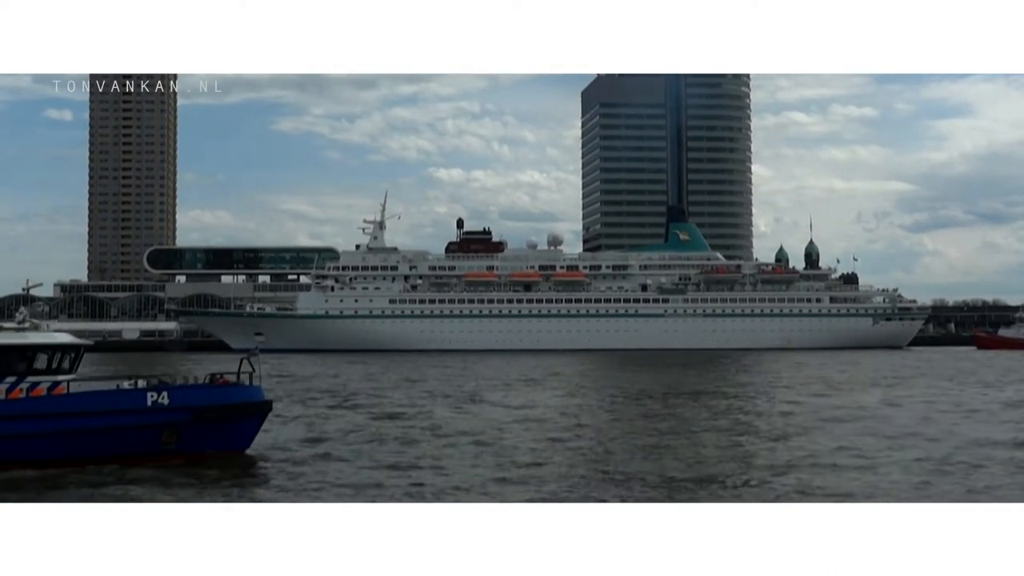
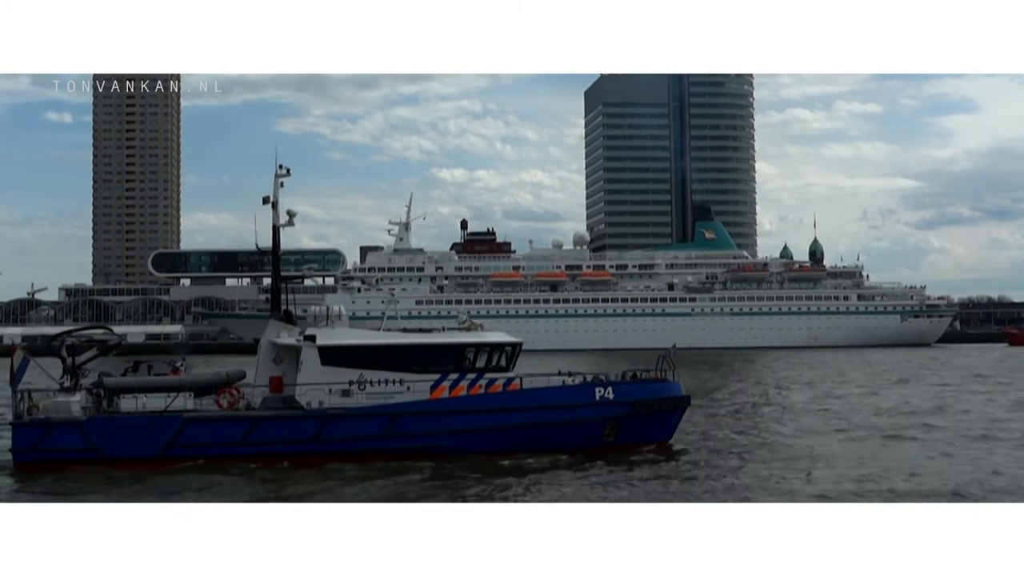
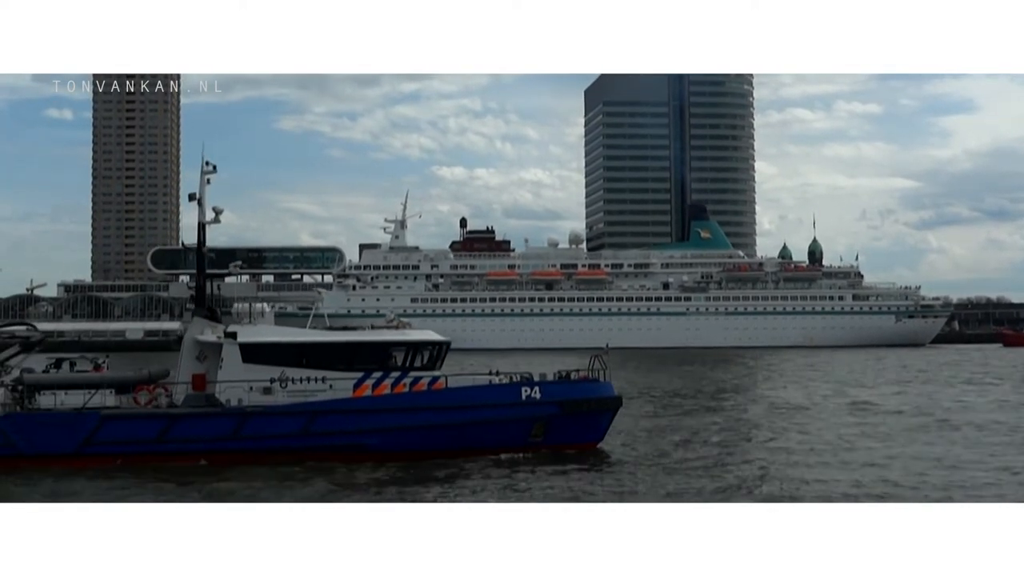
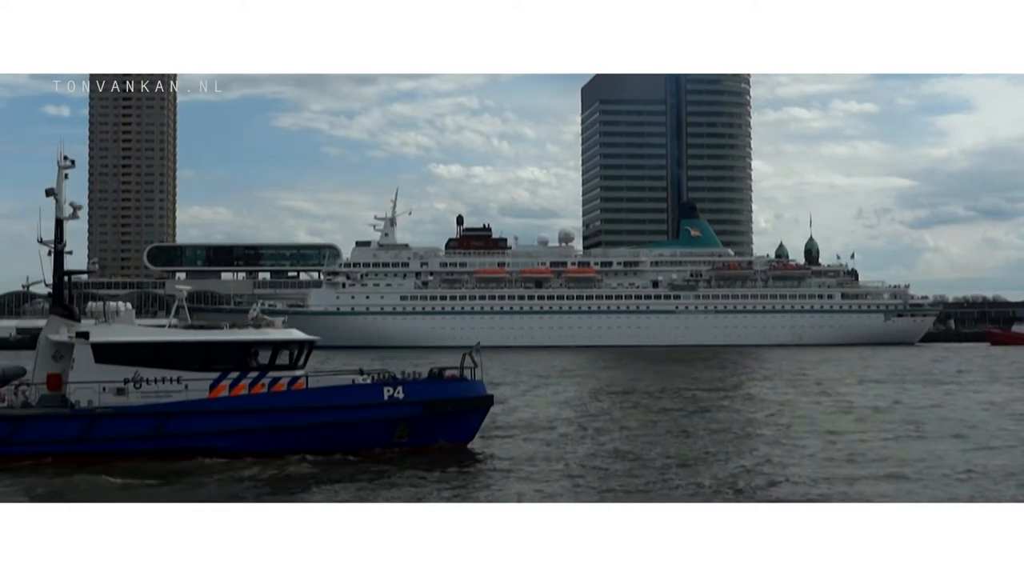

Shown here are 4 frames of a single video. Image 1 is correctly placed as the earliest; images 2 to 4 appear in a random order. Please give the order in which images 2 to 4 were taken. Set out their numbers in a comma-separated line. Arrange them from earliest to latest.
4, 3, 2
